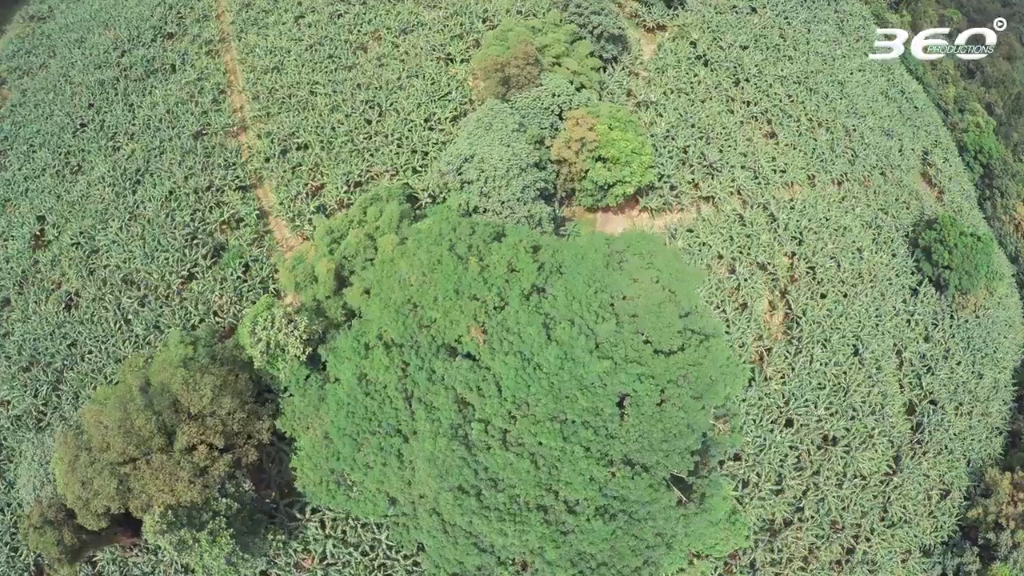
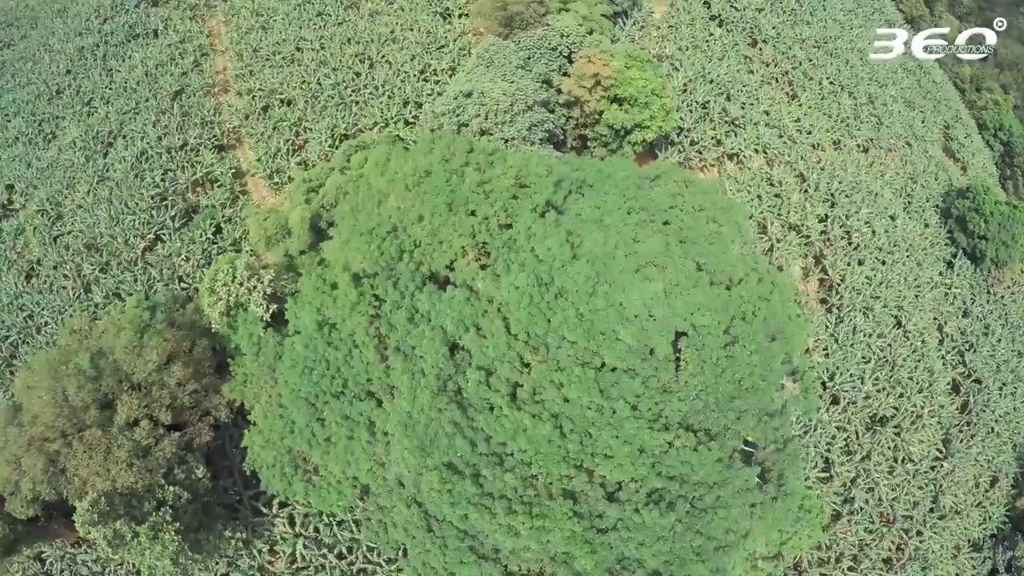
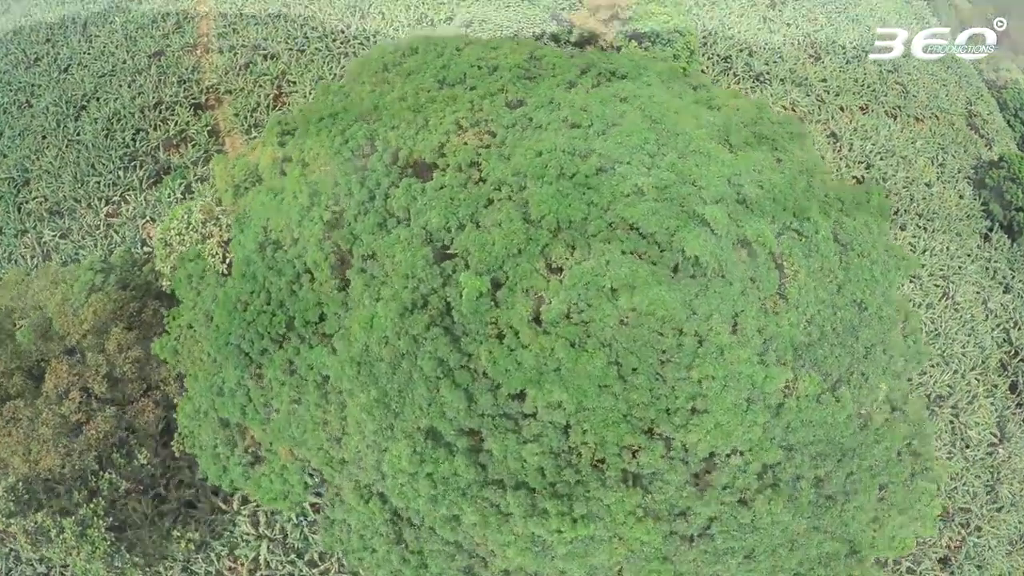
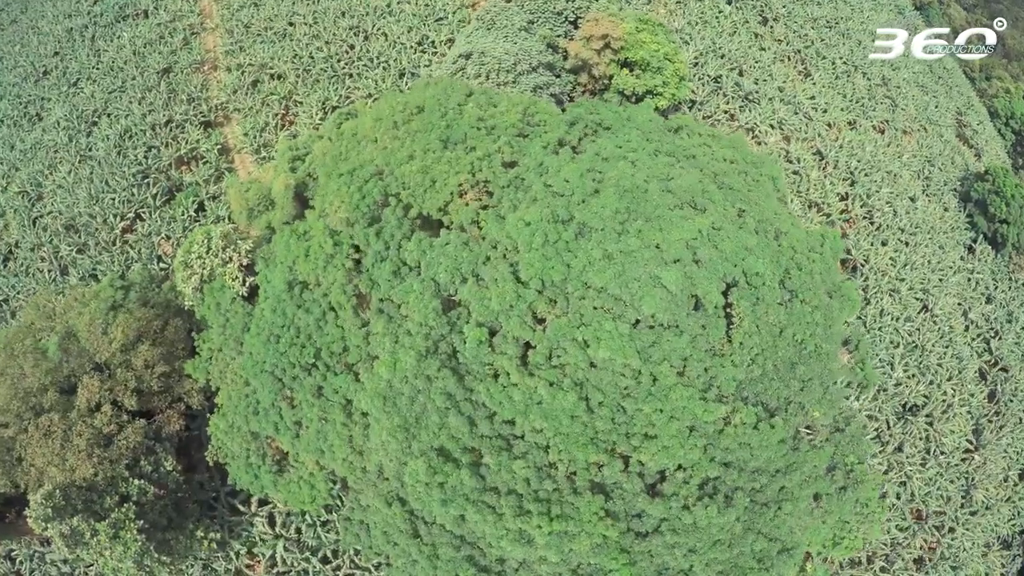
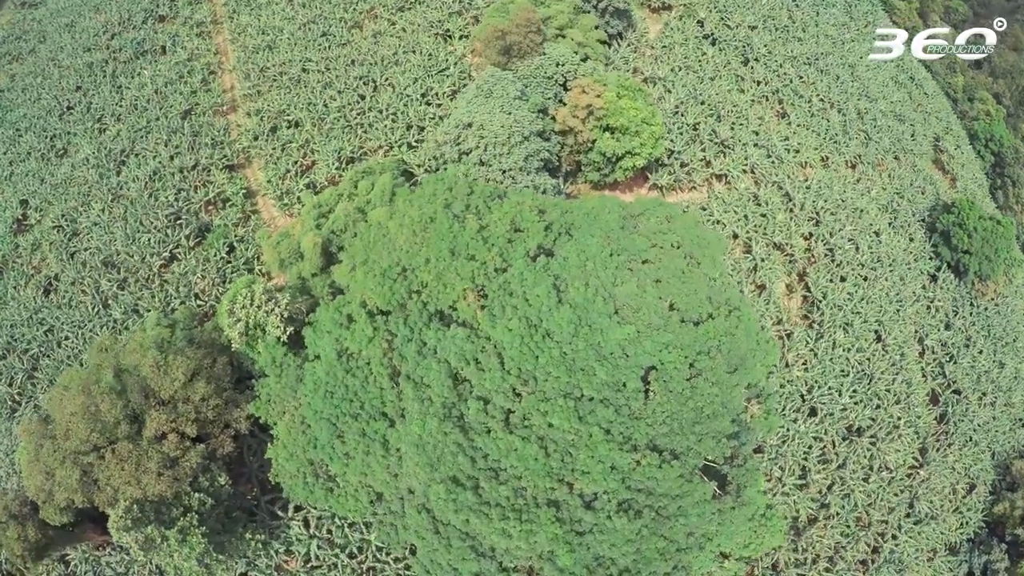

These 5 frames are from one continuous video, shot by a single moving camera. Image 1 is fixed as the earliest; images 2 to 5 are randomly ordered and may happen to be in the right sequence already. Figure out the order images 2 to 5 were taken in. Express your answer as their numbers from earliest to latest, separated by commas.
5, 2, 4, 3
